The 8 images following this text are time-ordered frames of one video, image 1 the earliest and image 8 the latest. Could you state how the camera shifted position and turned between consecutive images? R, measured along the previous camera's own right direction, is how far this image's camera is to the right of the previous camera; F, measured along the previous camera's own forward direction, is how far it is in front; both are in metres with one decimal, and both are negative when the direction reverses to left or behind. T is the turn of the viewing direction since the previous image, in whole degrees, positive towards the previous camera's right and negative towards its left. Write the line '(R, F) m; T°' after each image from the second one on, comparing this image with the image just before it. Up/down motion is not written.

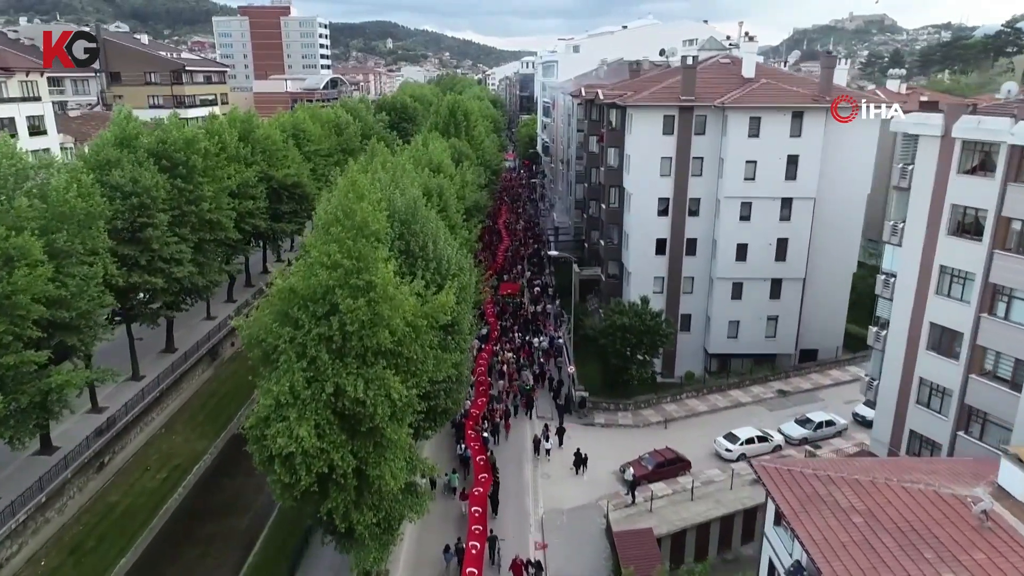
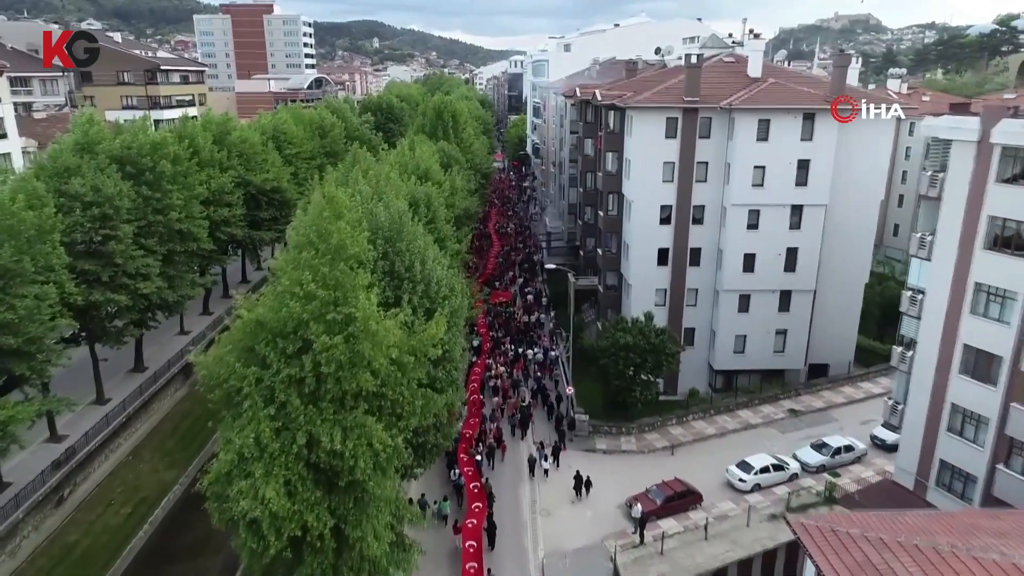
(-0.3, +2.6) m; +1°
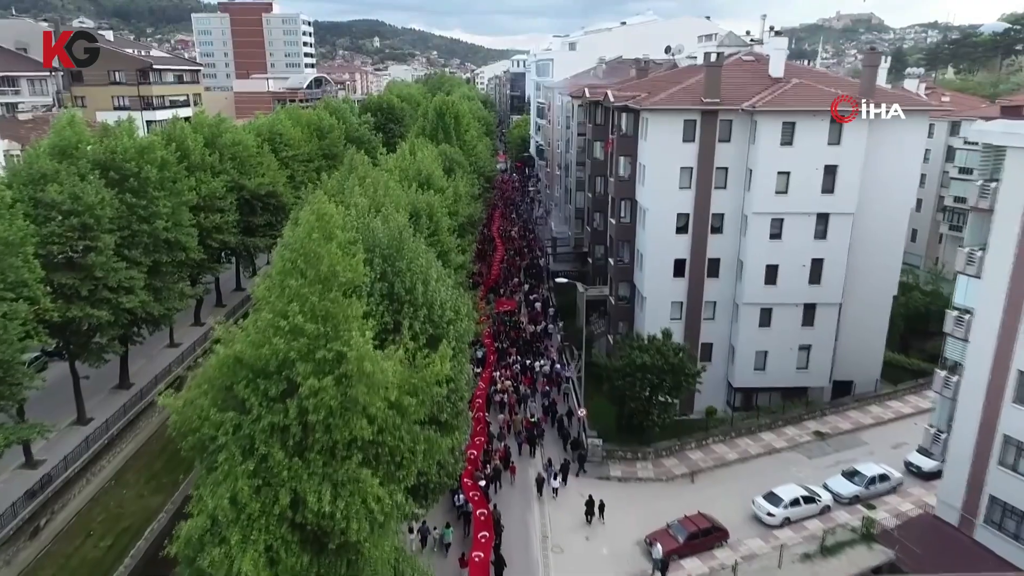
(-0.3, +2.3) m; 0°
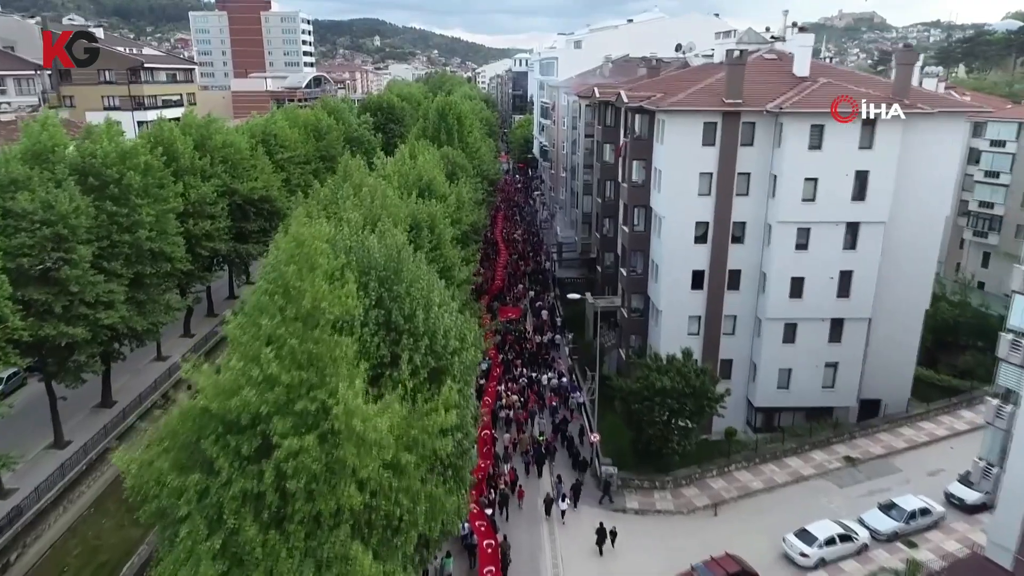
(-0.3, +2.4) m; 0°
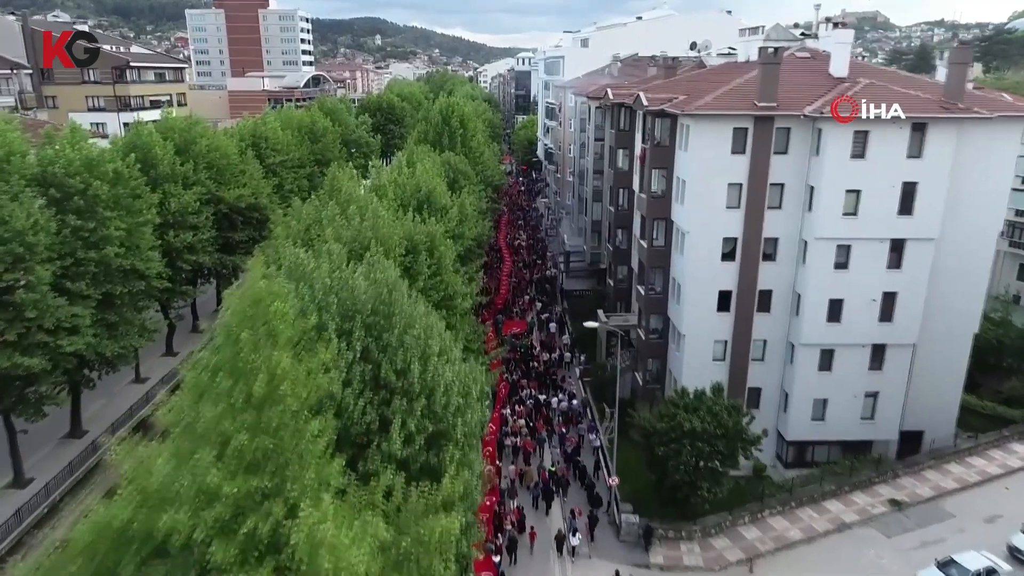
(-0.3, +3.3) m; 0°
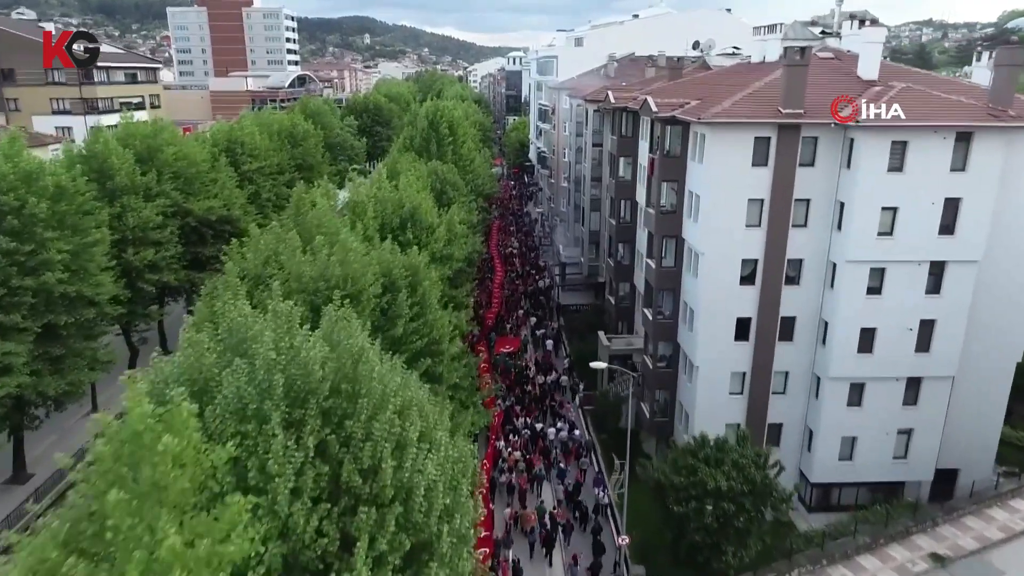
(-0.2, +3.4) m; +1°
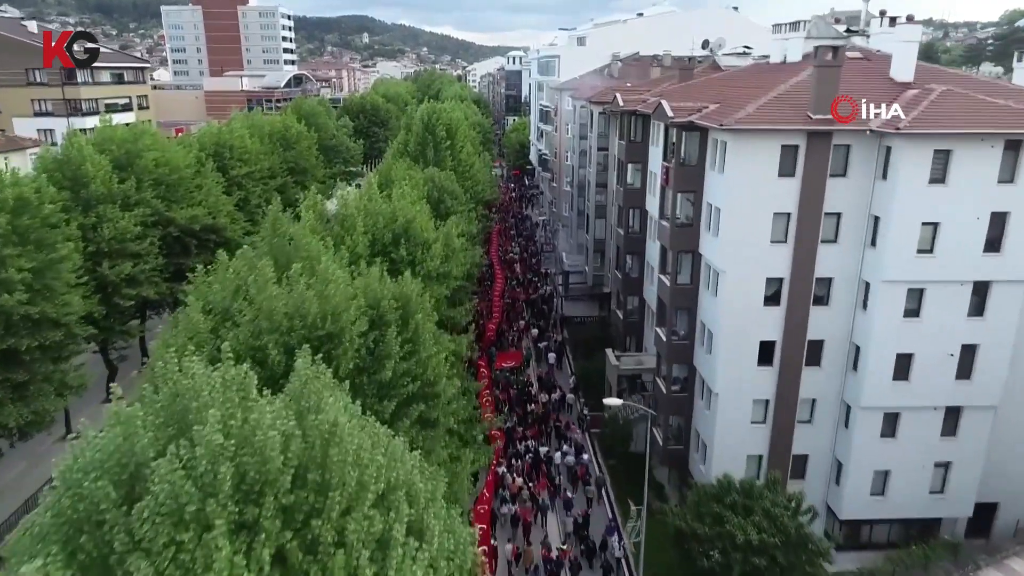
(-0.2, +2.4) m; 0°
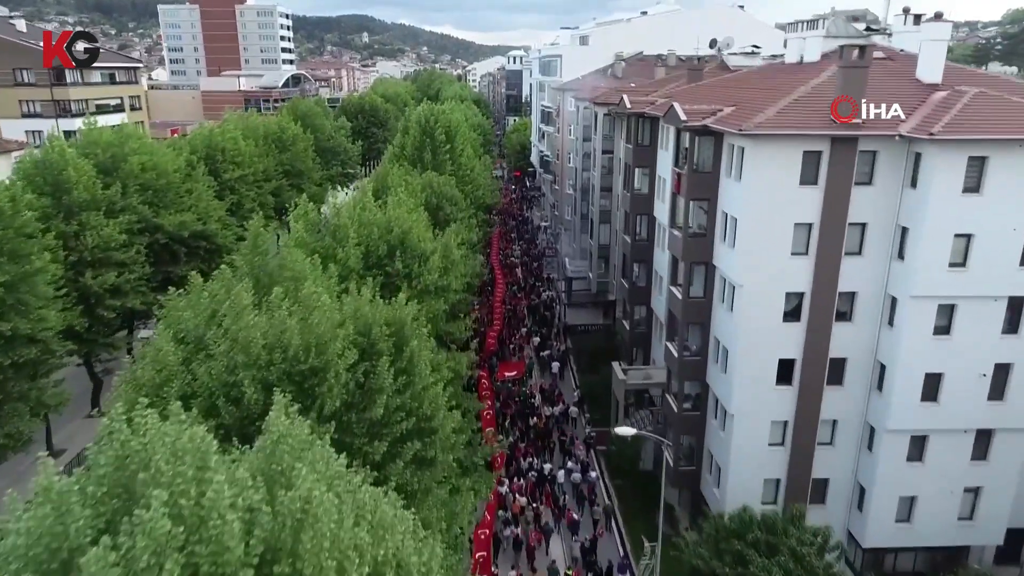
(-0.1, +1.6) m; 0°
